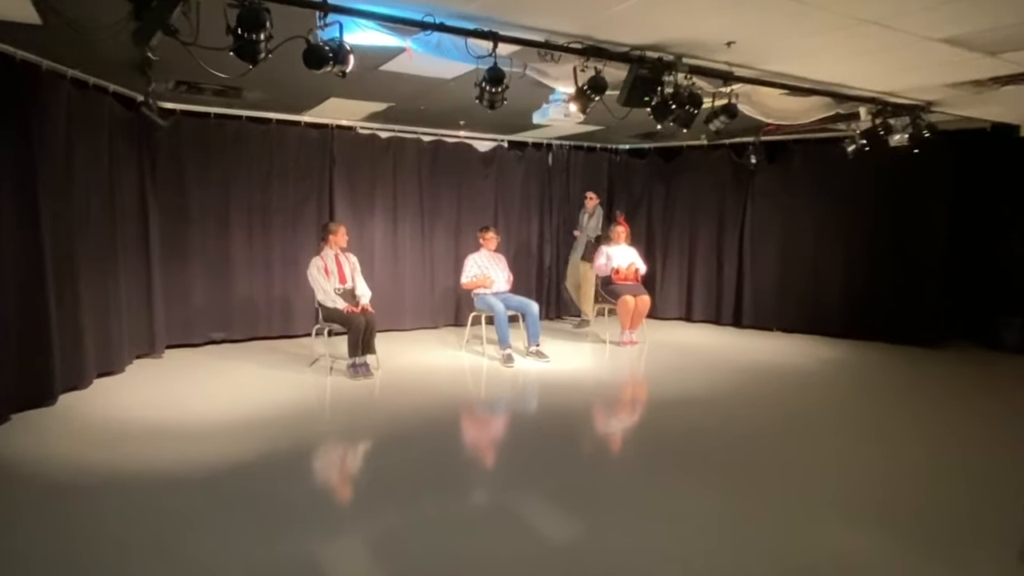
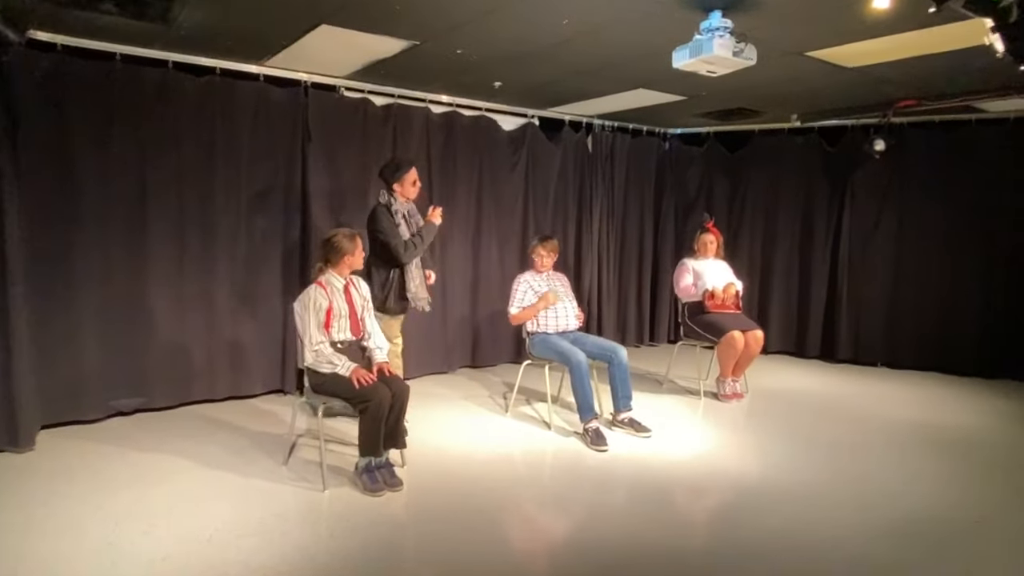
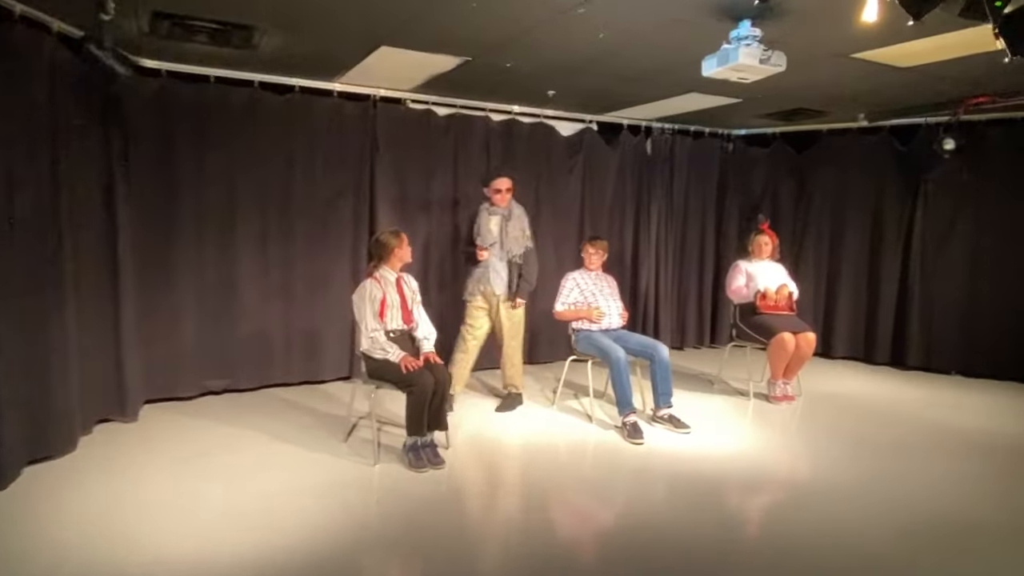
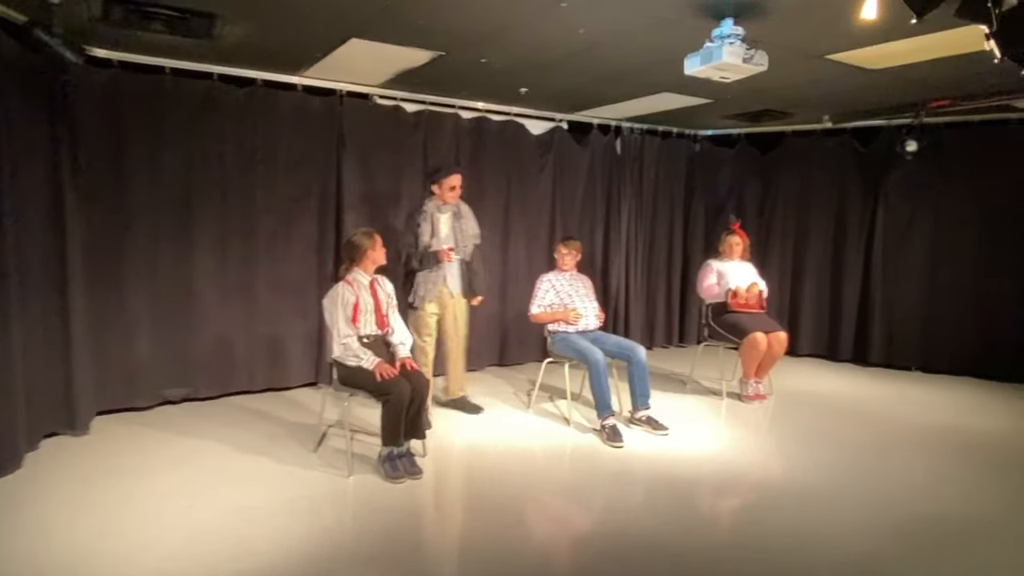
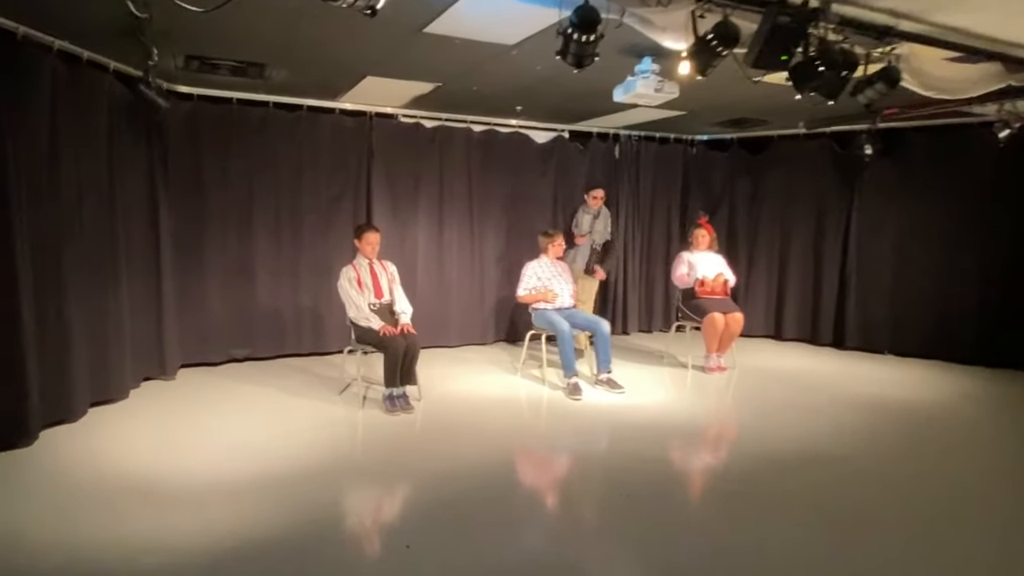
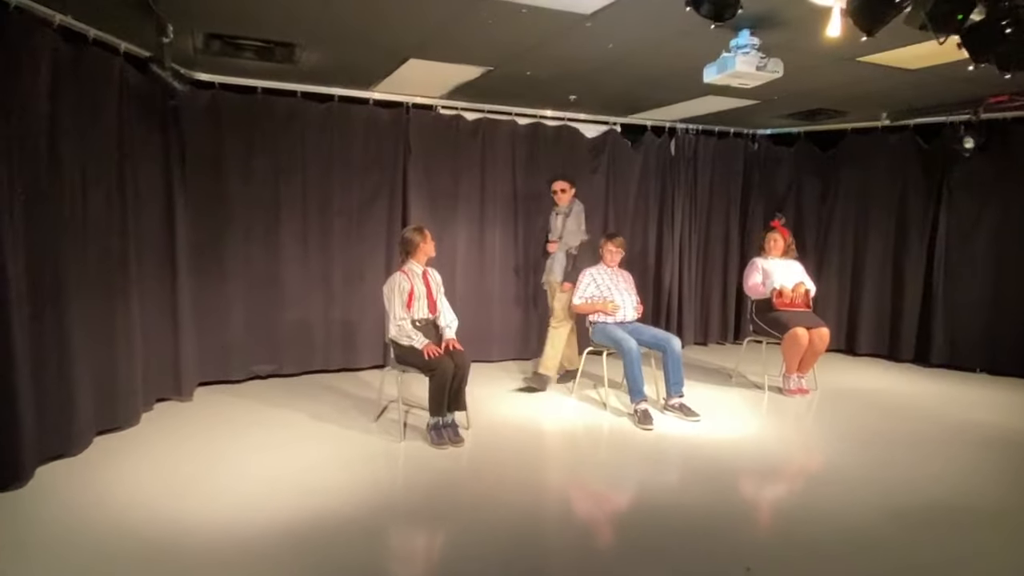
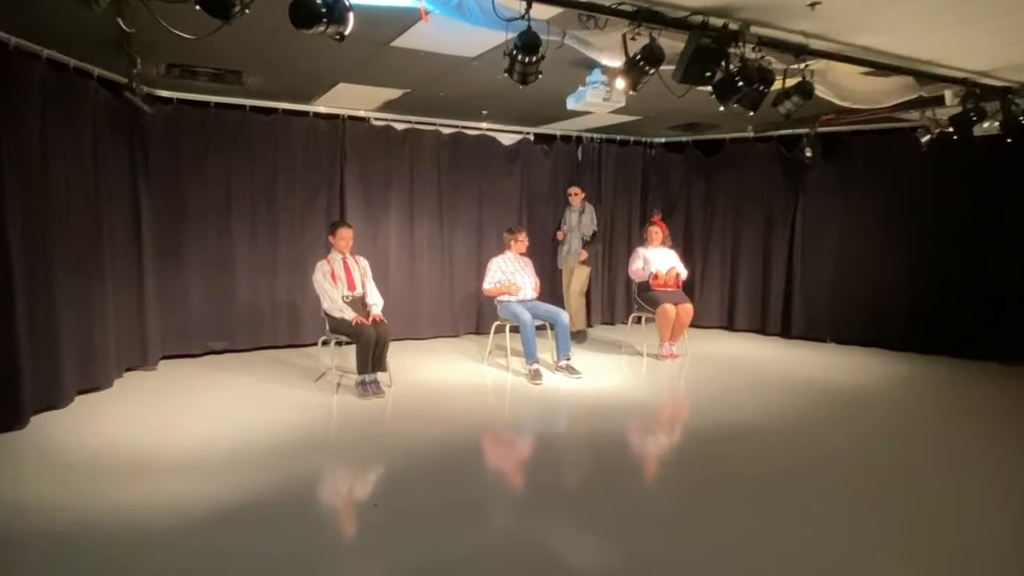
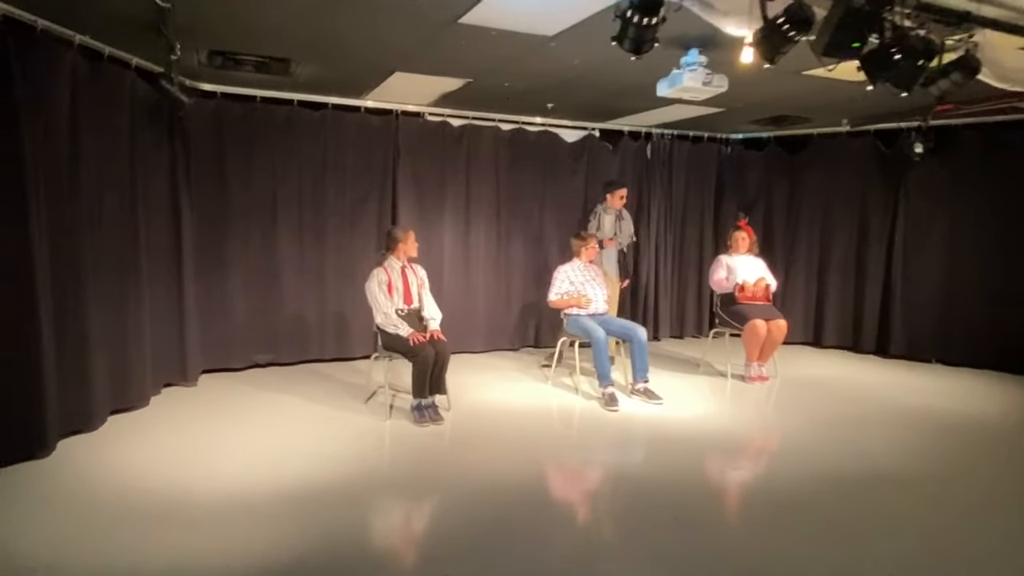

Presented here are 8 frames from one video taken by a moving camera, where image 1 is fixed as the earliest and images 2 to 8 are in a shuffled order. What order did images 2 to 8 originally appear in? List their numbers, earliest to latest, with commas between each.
7, 5, 8, 6, 3, 4, 2
